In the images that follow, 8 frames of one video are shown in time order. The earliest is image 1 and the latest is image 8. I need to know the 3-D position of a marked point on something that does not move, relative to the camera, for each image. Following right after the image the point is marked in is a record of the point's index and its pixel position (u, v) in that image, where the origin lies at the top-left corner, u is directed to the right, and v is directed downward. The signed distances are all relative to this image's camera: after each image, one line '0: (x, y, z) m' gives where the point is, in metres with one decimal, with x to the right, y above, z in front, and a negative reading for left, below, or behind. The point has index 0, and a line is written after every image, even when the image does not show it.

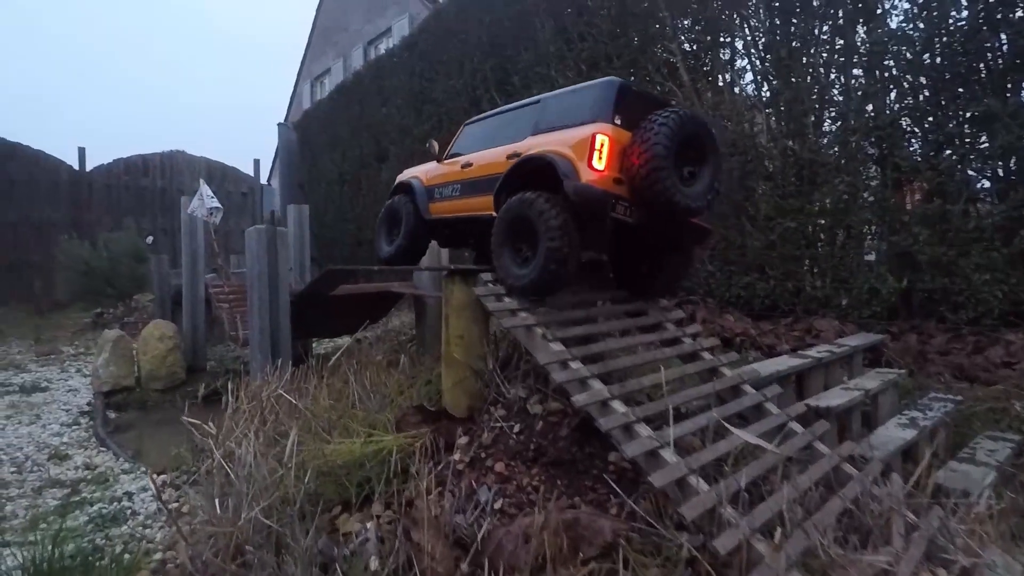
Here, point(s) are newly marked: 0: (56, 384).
0: (-4.1, -0.9, +5.1) m
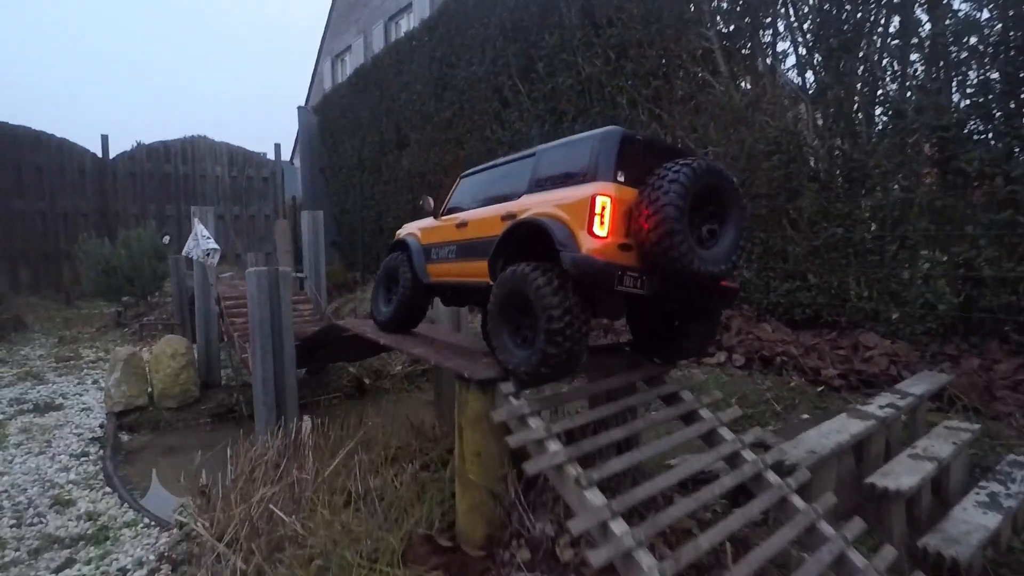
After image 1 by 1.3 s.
0: (-3.9, -1.0, +5.0) m
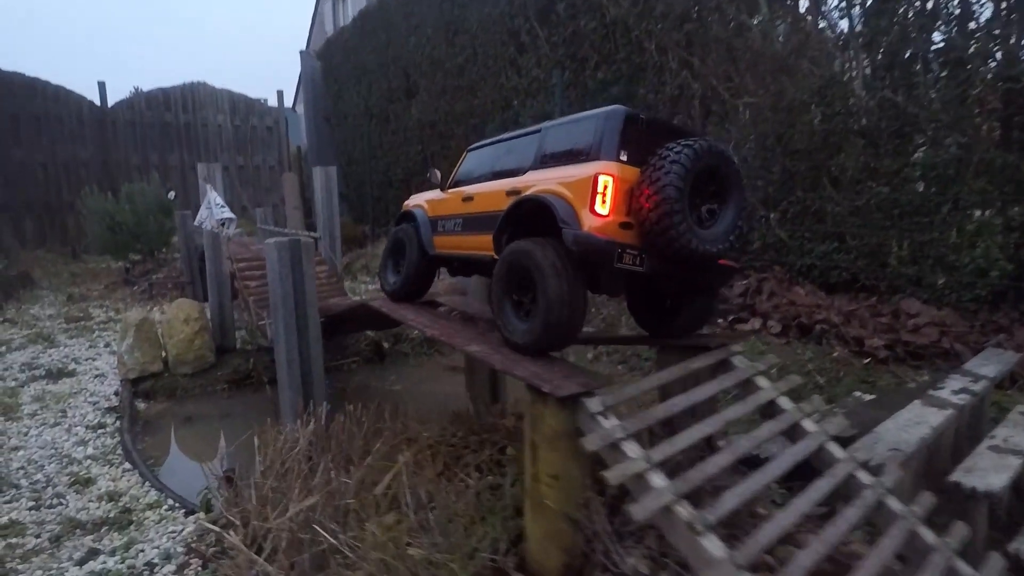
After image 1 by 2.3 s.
0: (-3.7, -0.7, +4.8) m
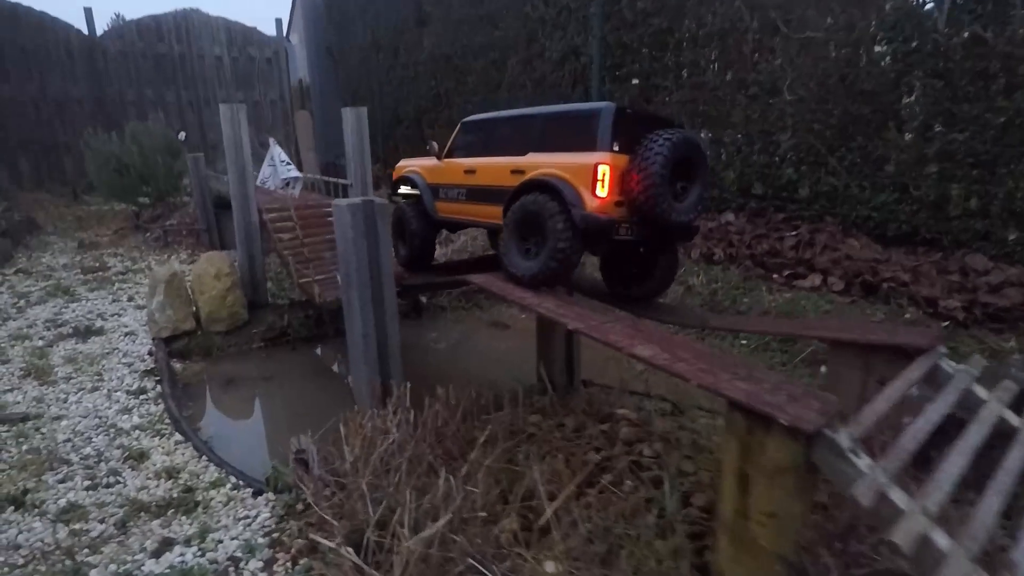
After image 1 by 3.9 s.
0: (-3.3, -0.3, +4.6) m
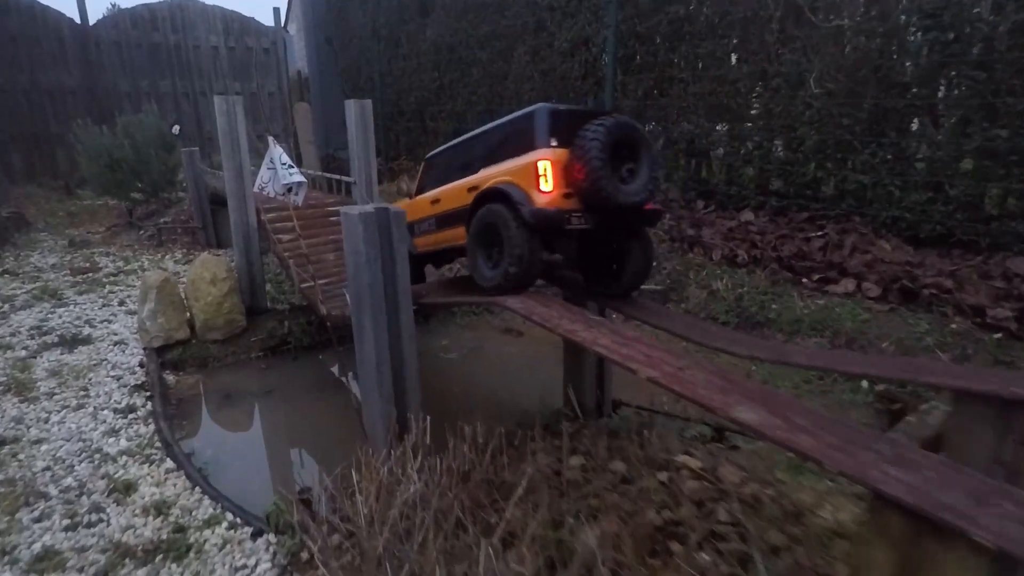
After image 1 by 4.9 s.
0: (-3.2, -0.3, +4.3) m
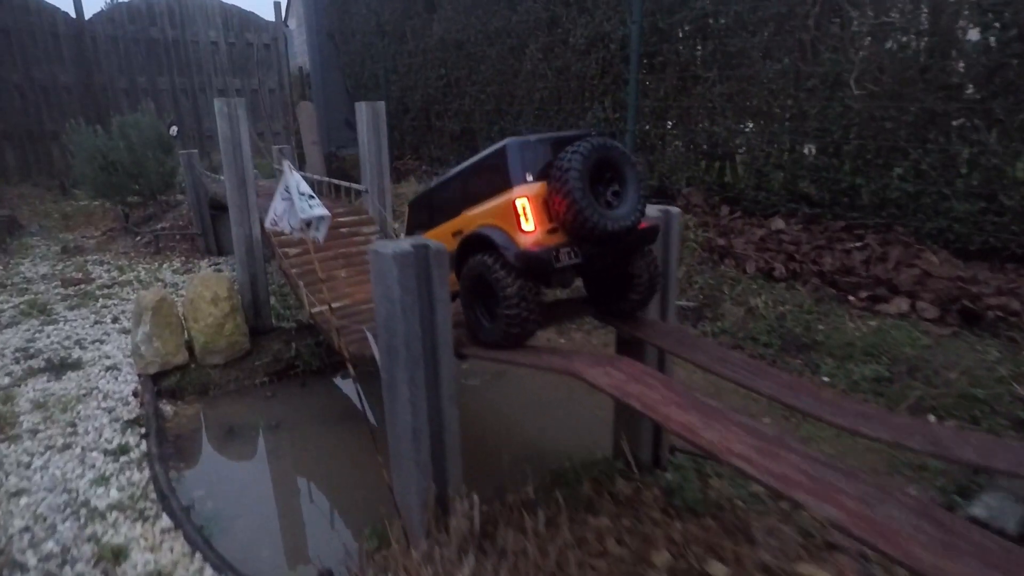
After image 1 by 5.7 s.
0: (-3.0, -0.5, +4.0) m
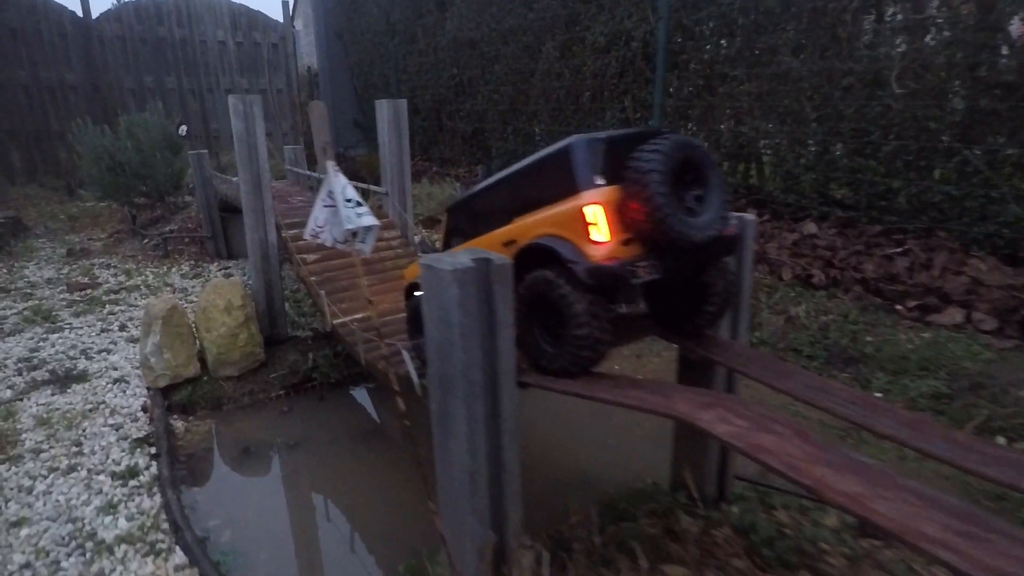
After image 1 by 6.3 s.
0: (-2.8, -0.5, +3.7) m
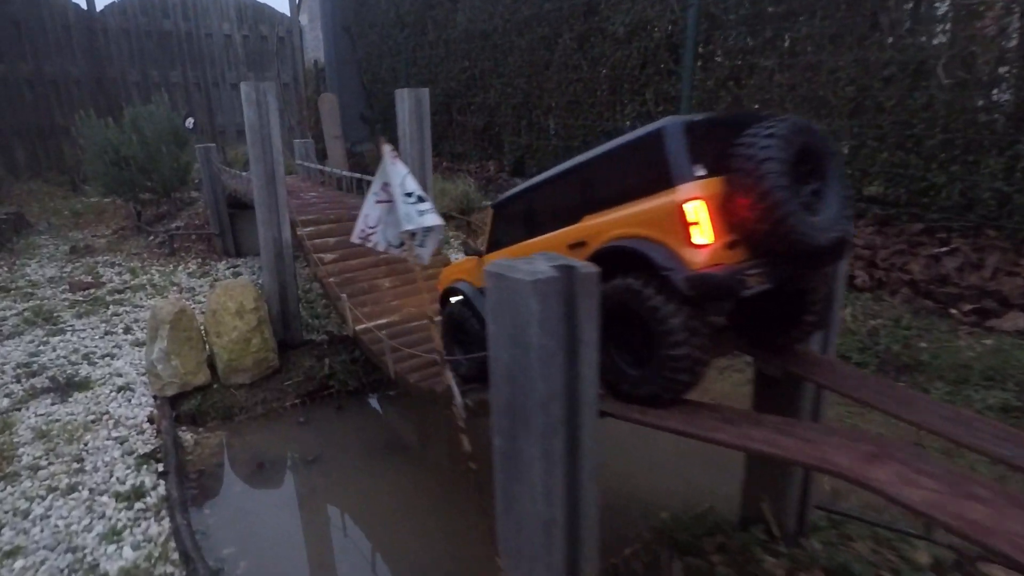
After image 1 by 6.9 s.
0: (-2.6, -0.5, +3.5) m
